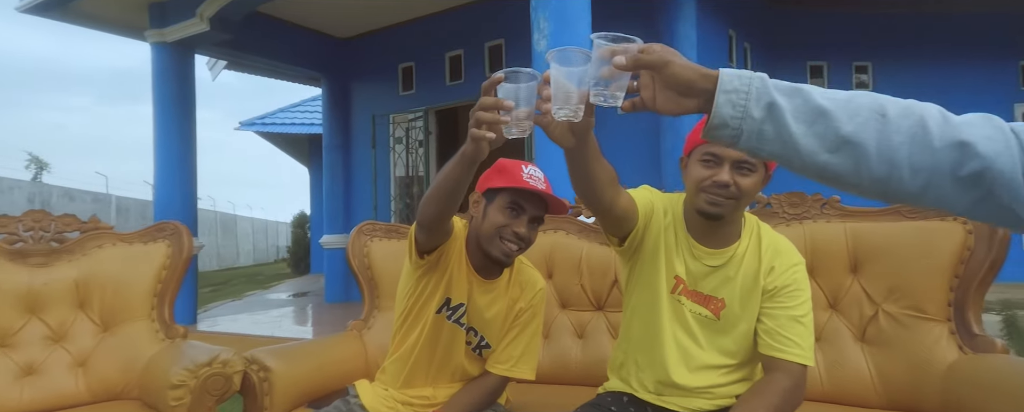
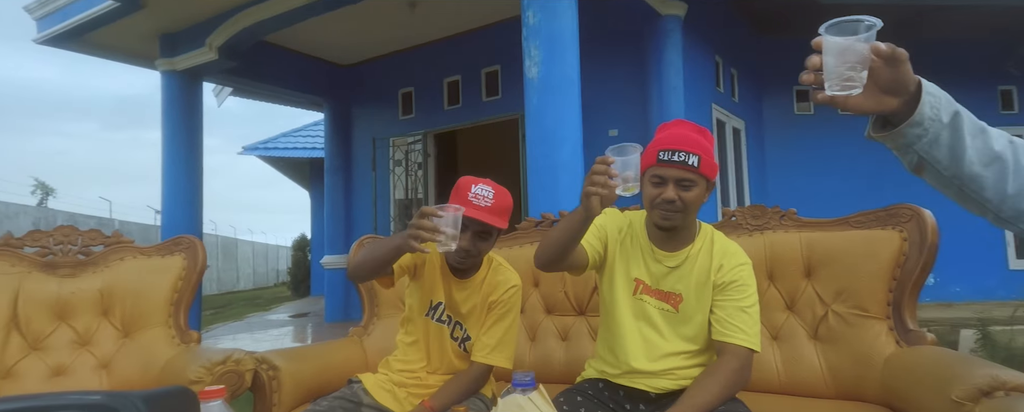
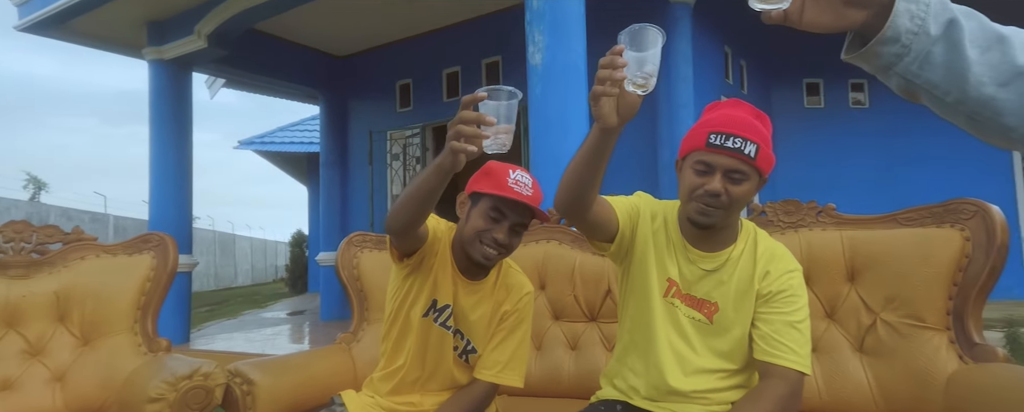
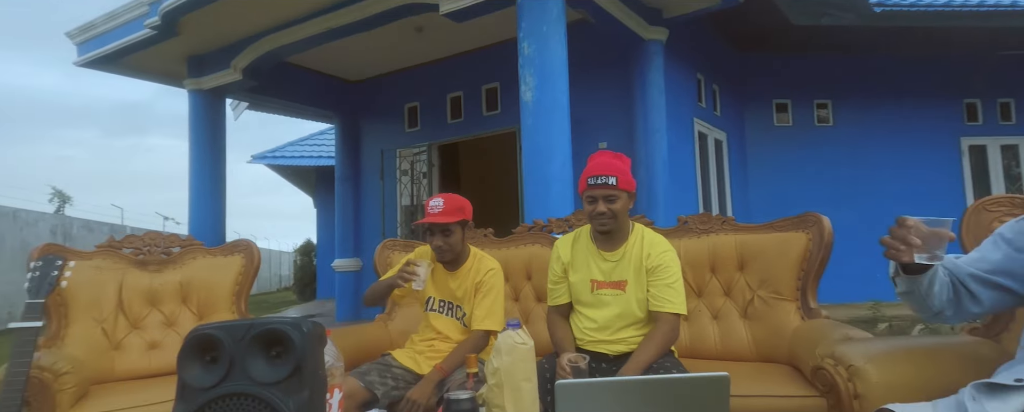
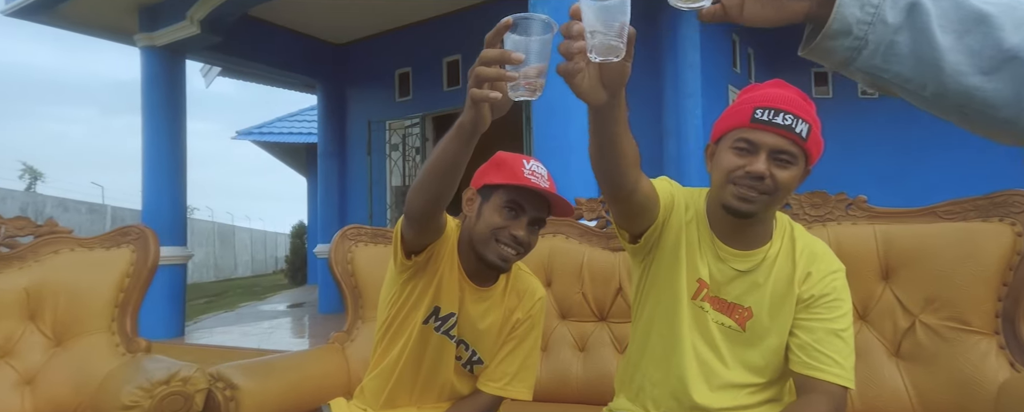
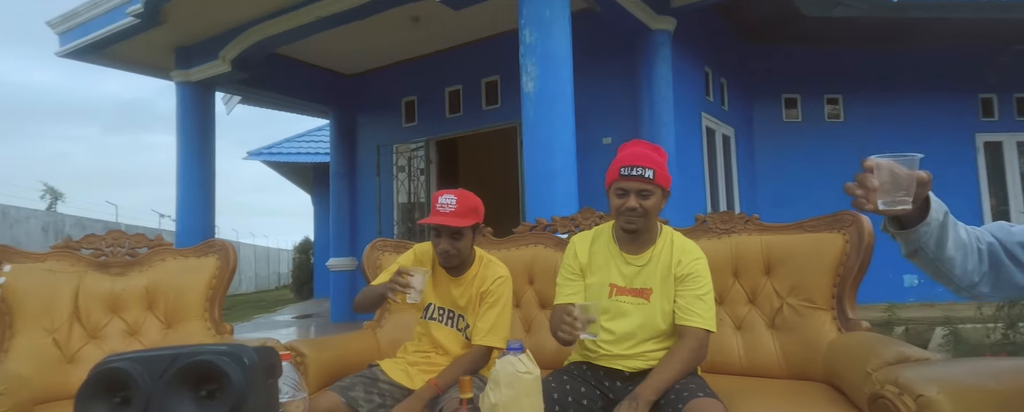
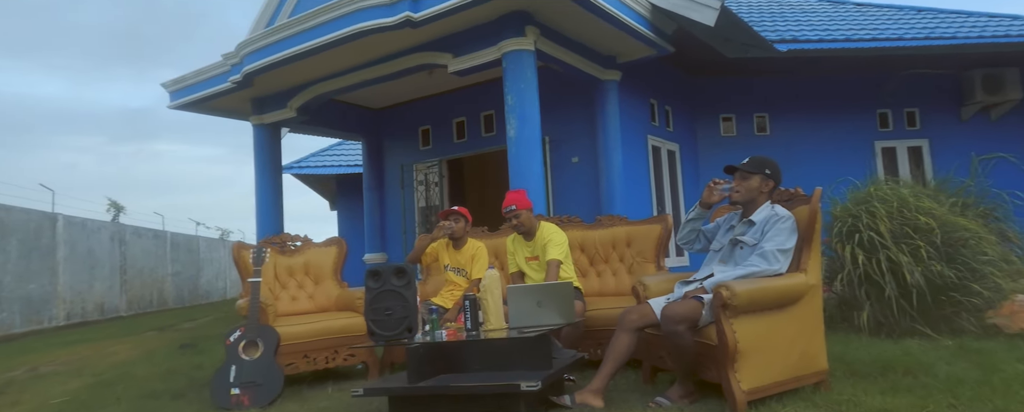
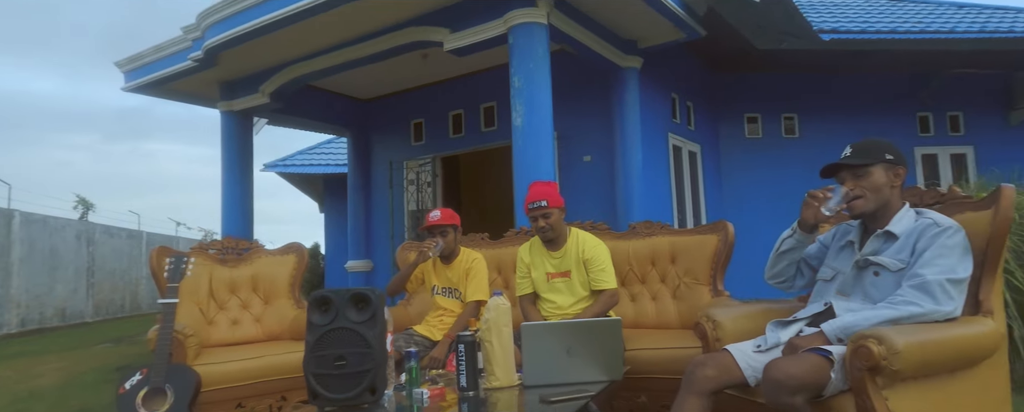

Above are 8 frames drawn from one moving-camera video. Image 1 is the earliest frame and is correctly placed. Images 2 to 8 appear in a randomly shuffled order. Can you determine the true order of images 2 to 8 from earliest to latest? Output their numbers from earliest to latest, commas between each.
5, 3, 2, 6, 4, 8, 7
